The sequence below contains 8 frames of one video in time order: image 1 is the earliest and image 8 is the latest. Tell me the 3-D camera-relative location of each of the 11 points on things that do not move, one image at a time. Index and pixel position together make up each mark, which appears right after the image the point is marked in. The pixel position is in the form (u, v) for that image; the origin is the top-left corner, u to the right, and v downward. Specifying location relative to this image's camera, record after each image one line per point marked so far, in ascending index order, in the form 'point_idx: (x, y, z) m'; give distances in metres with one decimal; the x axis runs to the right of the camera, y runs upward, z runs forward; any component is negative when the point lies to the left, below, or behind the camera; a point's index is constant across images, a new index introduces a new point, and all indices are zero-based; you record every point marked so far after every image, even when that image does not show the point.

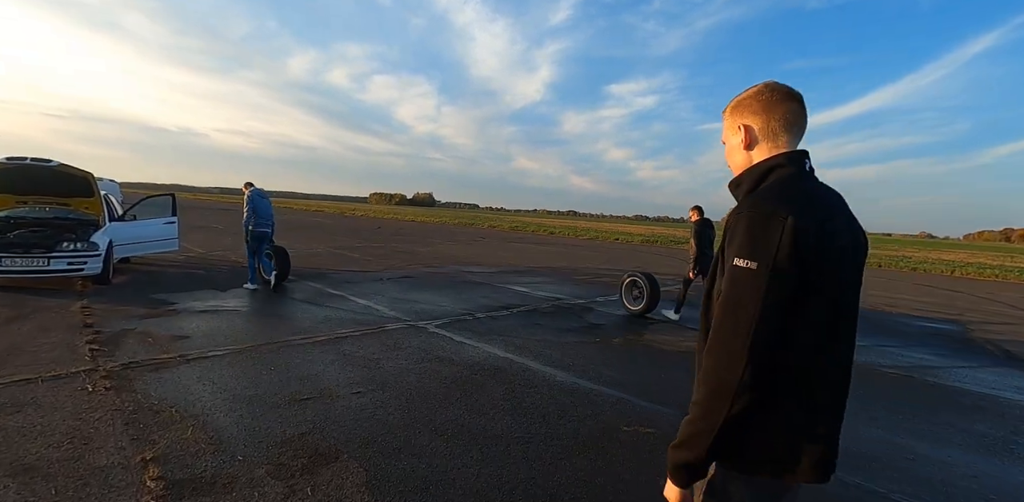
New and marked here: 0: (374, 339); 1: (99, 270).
0: (-1.6, -1.0, +5.7) m
1: (-6.5, -0.3, +7.6) m
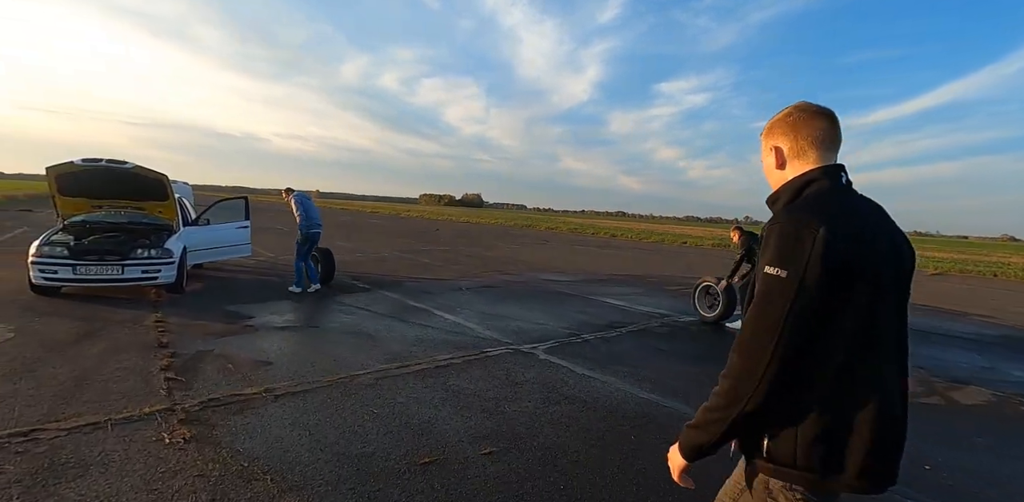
0: (-0.3, -1.1, +4.8) m
1: (-5.0, -0.4, +7.1) m
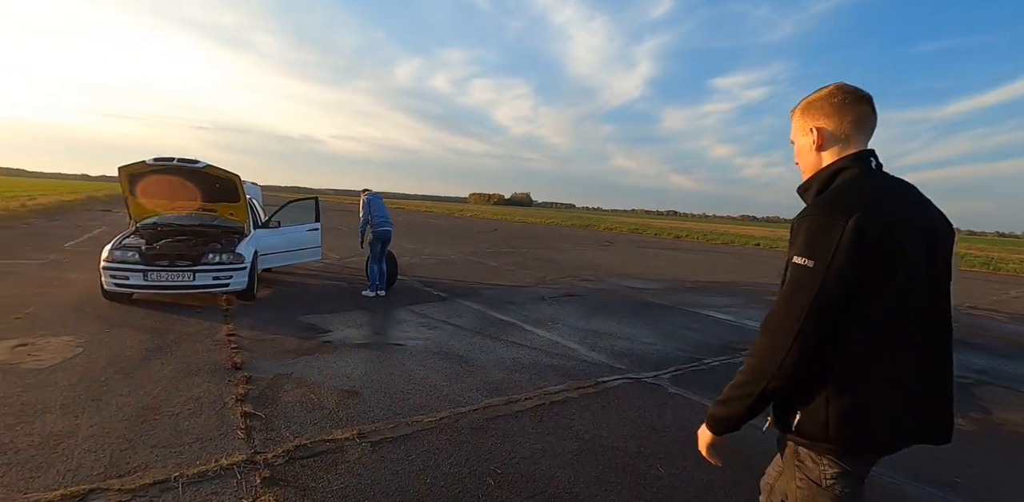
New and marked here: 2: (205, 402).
0: (+0.7, -1.2, +3.9) m
1: (-3.7, -0.5, +6.7) m
2: (-2.2, -1.1, +3.5) m
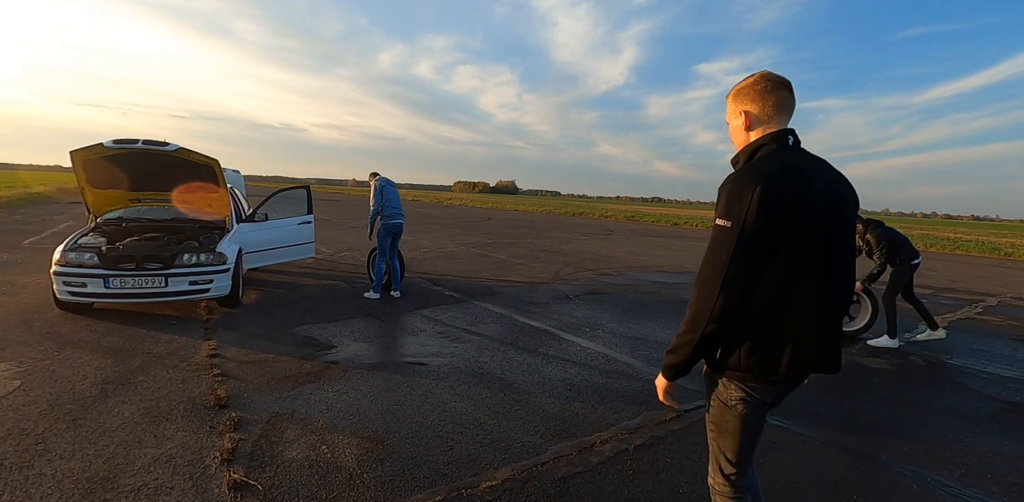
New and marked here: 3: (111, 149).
0: (+1.2, -1.2, +3.0) m
1: (-3.3, -0.5, +5.7) m
2: (-1.8, -1.2, +2.6) m
3: (-4.4, +1.1, +5.3) m
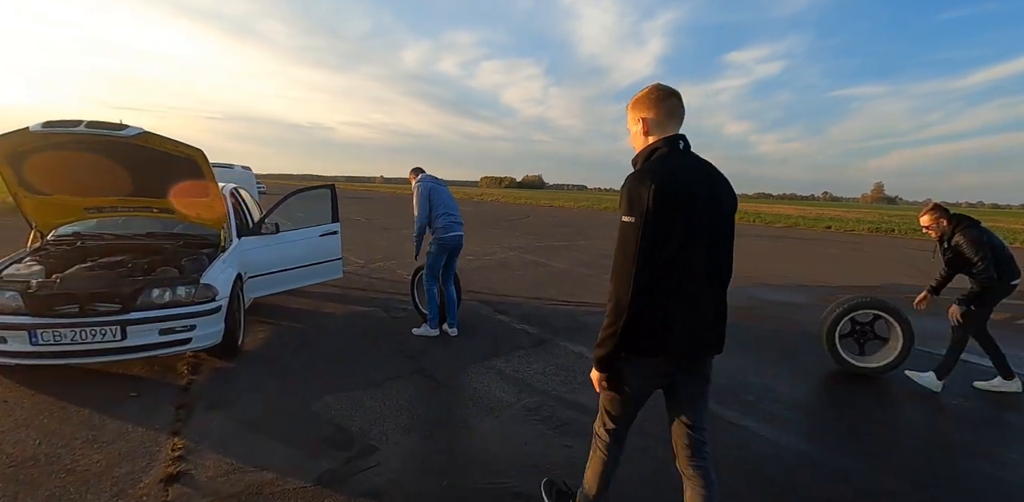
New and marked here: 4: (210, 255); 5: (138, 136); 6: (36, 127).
0: (+2.0, -1.5, +1.1) m
1: (-2.4, -0.7, +3.9) m
2: (-1.0, -1.4, +0.8) m
3: (-3.4, +0.9, +3.6) m
4: (-2.7, 0.0, +4.4) m
5: (-2.8, +0.9, +3.7) m
6: (-3.5, +0.9, +3.6) m
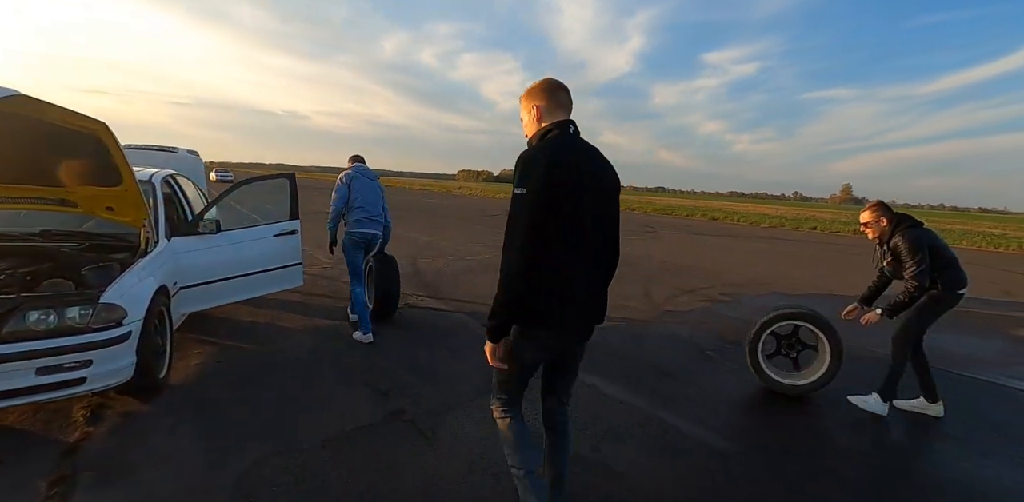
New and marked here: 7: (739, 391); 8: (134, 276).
0: (+2.1, -1.6, +0.3) m
1: (-2.3, -0.7, +2.9) m
2: (-0.8, -1.5, -0.1) m
3: (-3.4, +0.8, +2.5) m
4: (-2.7, -0.1, +3.4) m
5: (-2.8, +0.8, +2.7) m
6: (-3.4, +0.9, +2.5) m
7: (+2.0, -1.2, +4.3) m
8: (-2.5, -0.2, +3.2) m
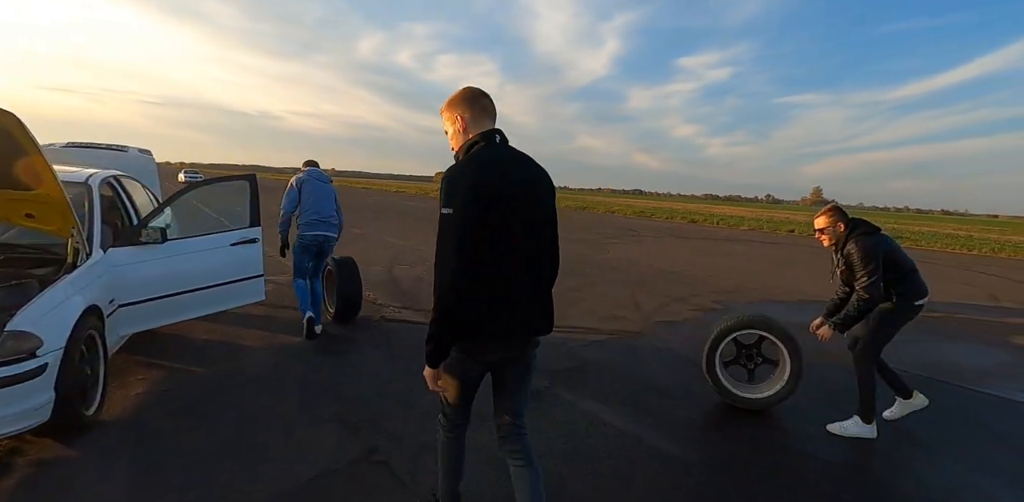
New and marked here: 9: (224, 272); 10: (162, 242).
0: (+2.2, -1.7, 0.0) m
1: (-2.4, -0.8, +2.5) m
2: (-0.7, -1.6, -0.5) m
3: (-3.4, +0.7, +2.0) m
4: (-2.8, -0.2, +2.9) m
5: (-2.8, +0.7, +2.2) m
6: (-3.4, +0.8, +2.0) m
7: (+1.9, -1.3, +4.0) m
8: (-2.5, -0.3, +2.7) m
9: (-2.4, -0.2, +4.2) m
10: (-2.7, +0.1, +3.8) m
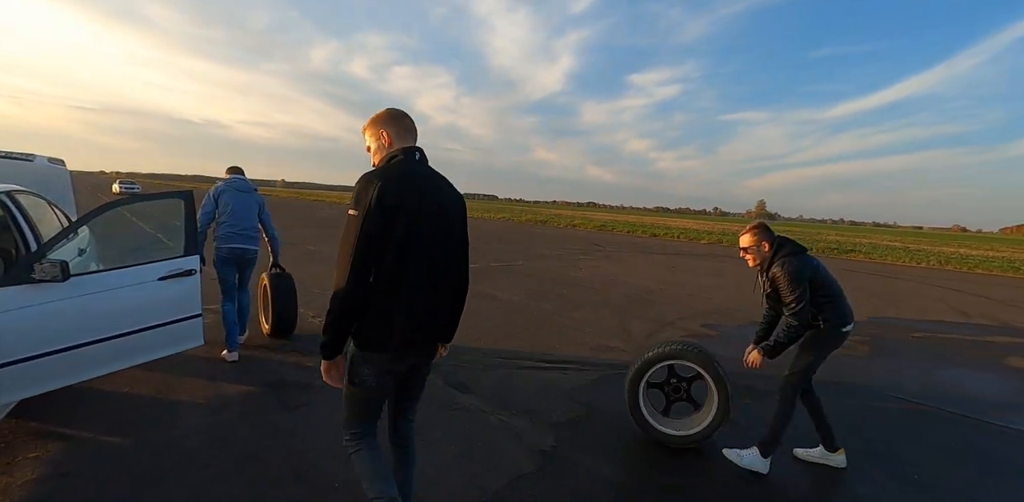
0: (+2.5, -1.8, -0.4) m
1: (-2.3, -1.0, +1.7) m
2: (-0.3, -1.7, -1.2) m
3: (-3.3, +0.5, +1.2) m
4: (-2.7, -0.4, +2.1) m
5: (-2.7, +0.5, +1.4) m
6: (-3.3, +0.6, +1.2) m
7: (+1.9, -1.5, +3.5) m
8: (-2.4, -0.5, +1.9) m
9: (-2.5, -0.4, +3.4) m
10: (-2.7, -0.1, +3.0) m
